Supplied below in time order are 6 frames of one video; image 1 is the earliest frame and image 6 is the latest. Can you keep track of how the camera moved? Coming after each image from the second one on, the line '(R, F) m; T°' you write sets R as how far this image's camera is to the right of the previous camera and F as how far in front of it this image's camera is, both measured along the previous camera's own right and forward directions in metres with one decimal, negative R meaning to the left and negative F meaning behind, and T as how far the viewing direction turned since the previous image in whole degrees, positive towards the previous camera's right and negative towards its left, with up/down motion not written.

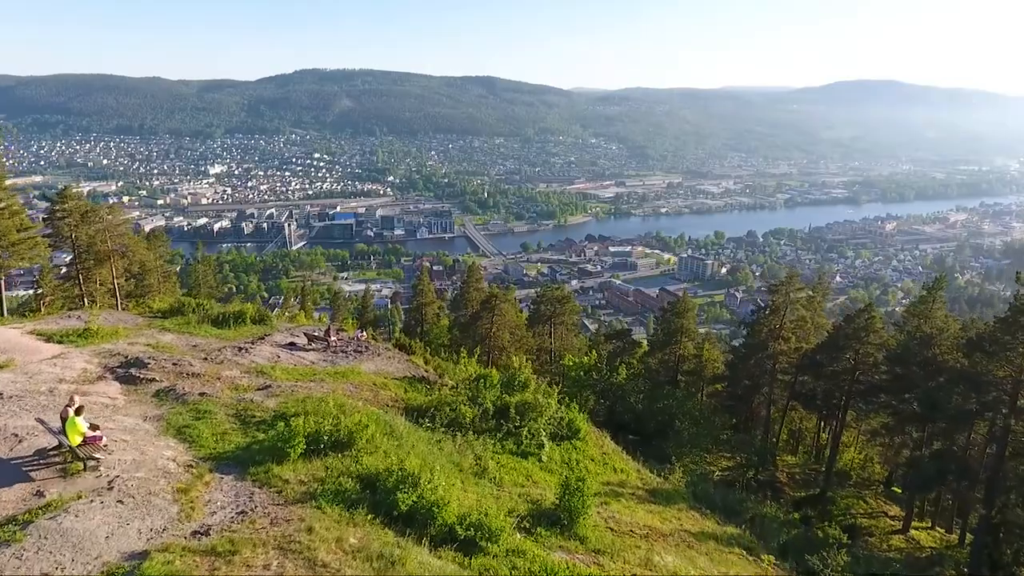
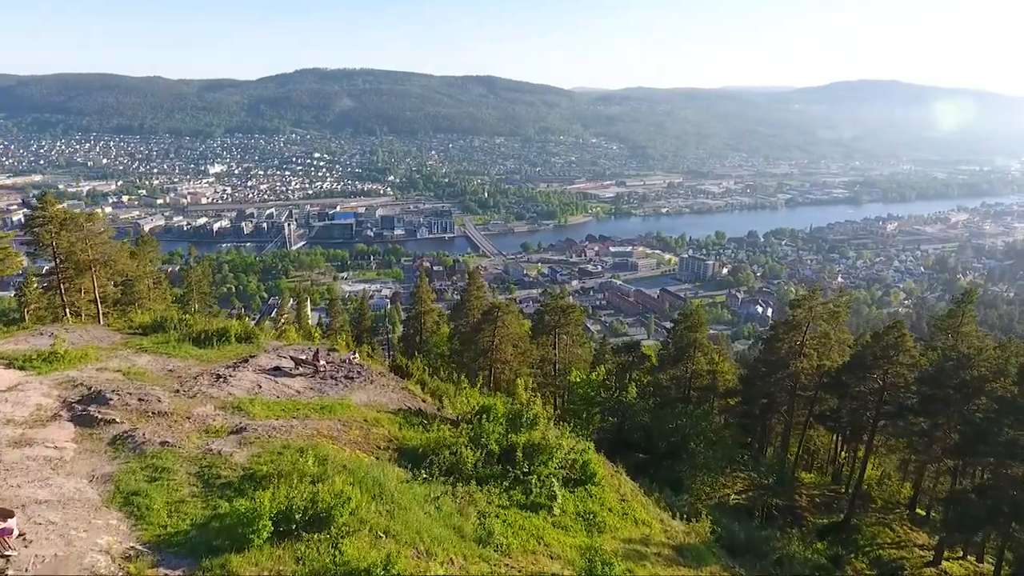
(0.0, +0.5) m; 0°
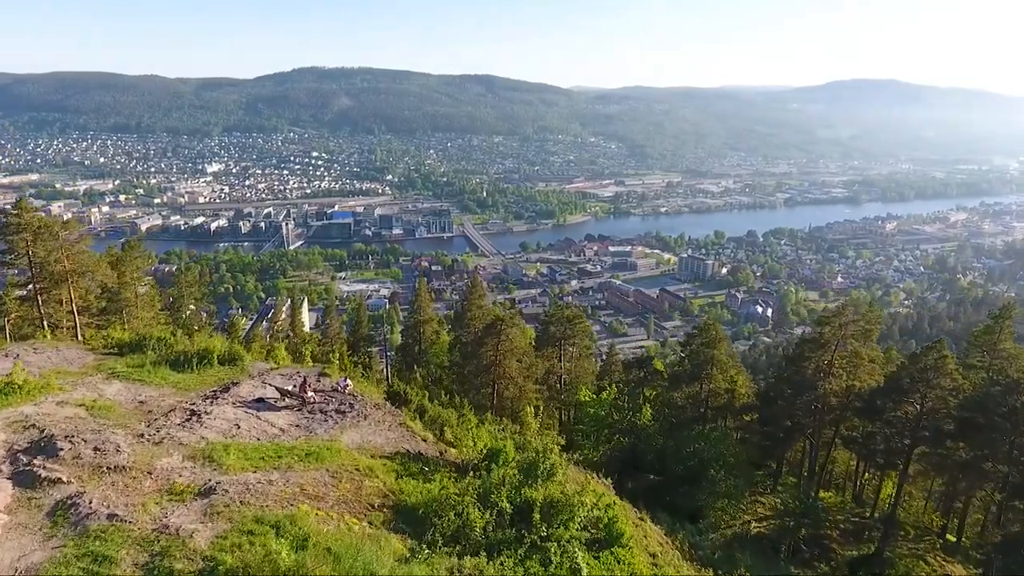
(-0.1, +0.5) m; 0°
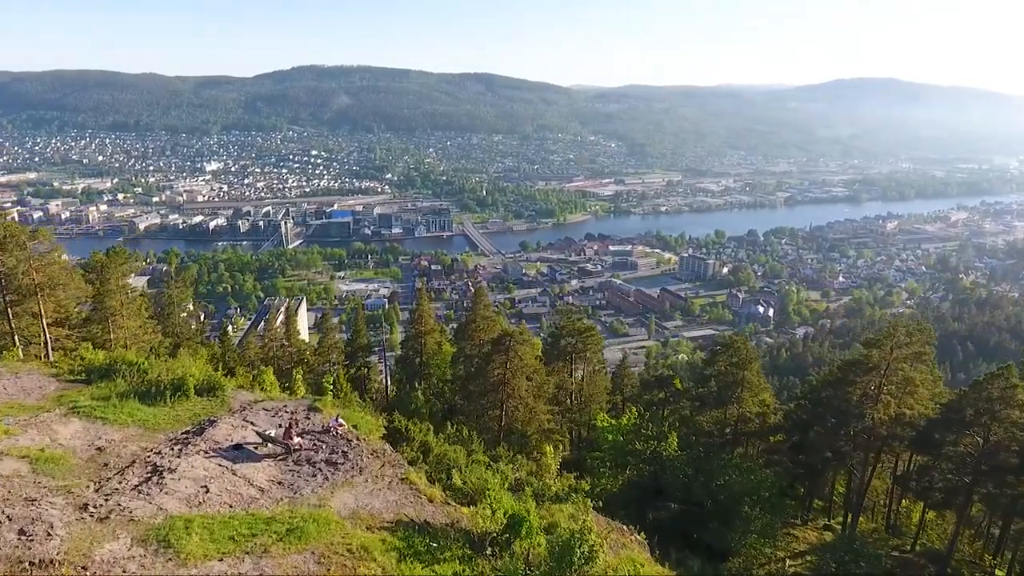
(-0.1, +0.7) m; 0°
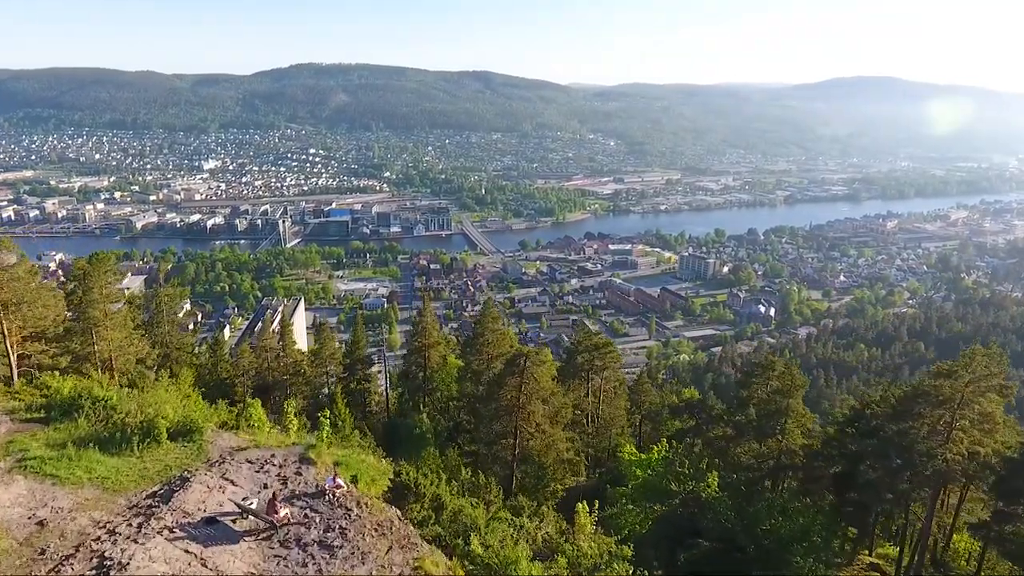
(-0.2, +0.7) m; 0°
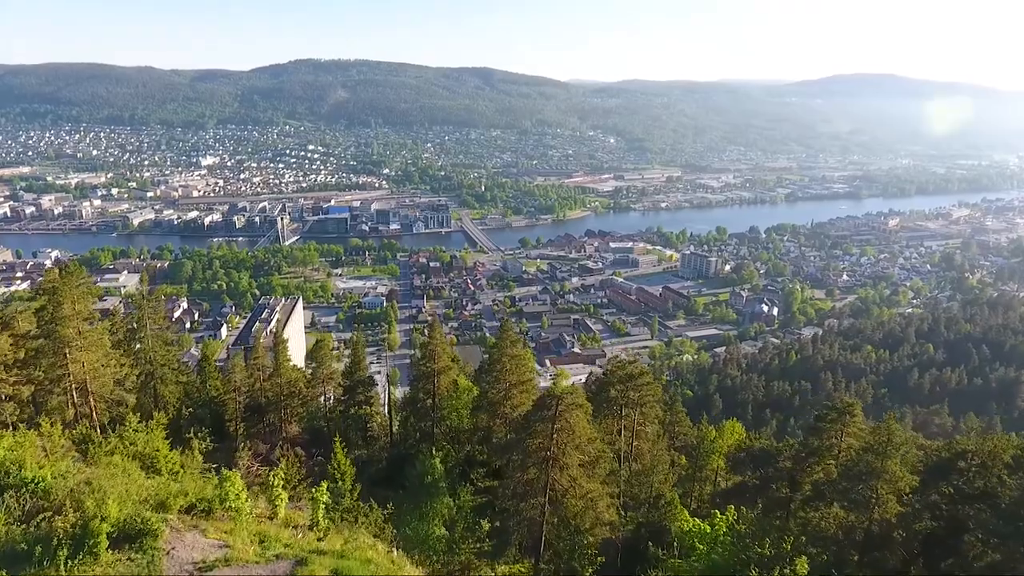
(-0.3, +1.1) m; 0°
